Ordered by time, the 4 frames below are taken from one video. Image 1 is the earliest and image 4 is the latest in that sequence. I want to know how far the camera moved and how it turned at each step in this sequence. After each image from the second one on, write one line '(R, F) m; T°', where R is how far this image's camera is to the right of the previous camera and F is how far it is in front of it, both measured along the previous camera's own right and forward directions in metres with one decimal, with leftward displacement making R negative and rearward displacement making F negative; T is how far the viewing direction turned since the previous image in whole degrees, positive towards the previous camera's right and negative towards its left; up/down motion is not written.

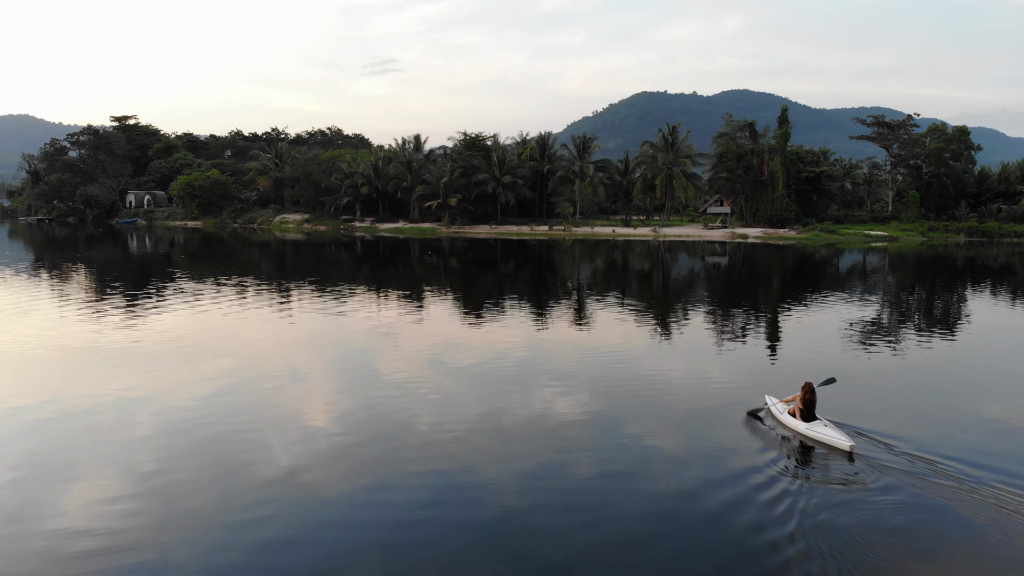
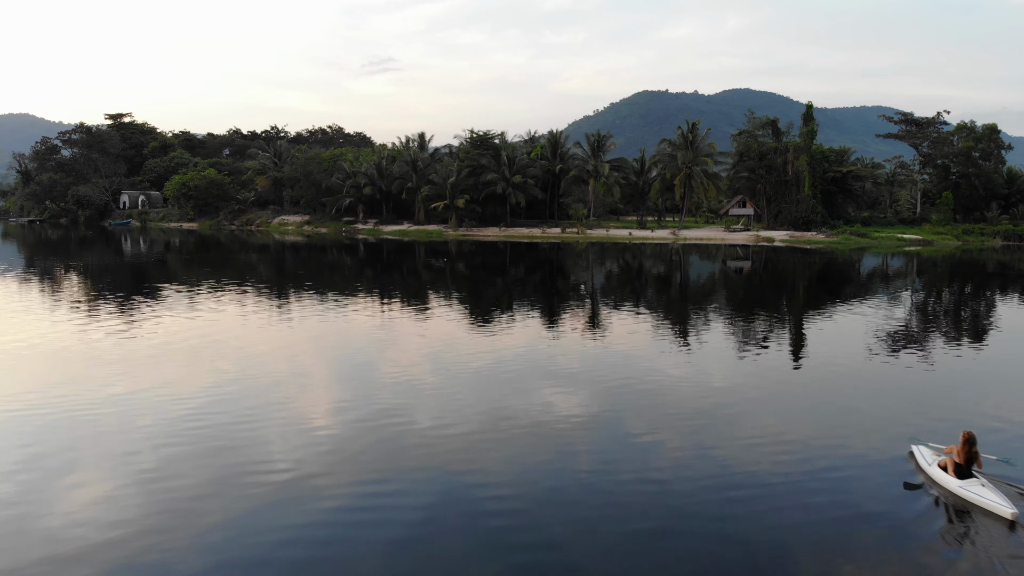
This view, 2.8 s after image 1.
(-0.3, +1.1) m; 0°
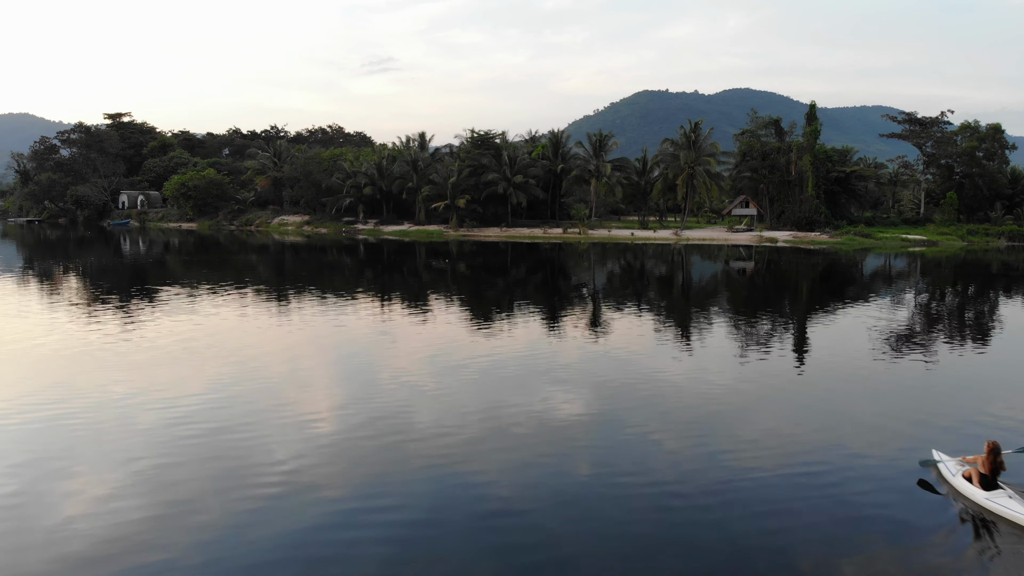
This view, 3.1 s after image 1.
(0.0, +0.1) m; 0°
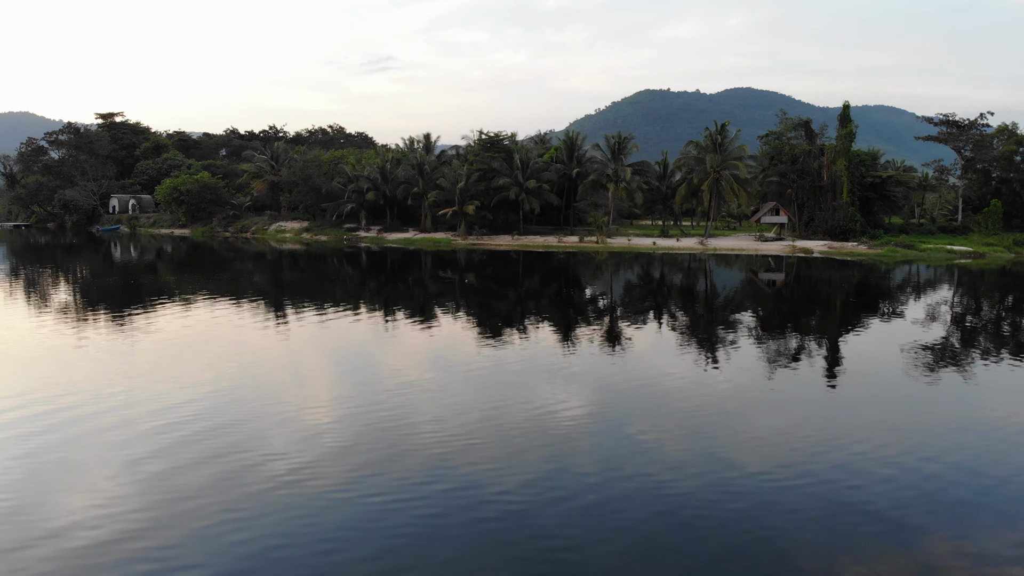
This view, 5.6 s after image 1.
(-0.4, +1.4) m; 0°
